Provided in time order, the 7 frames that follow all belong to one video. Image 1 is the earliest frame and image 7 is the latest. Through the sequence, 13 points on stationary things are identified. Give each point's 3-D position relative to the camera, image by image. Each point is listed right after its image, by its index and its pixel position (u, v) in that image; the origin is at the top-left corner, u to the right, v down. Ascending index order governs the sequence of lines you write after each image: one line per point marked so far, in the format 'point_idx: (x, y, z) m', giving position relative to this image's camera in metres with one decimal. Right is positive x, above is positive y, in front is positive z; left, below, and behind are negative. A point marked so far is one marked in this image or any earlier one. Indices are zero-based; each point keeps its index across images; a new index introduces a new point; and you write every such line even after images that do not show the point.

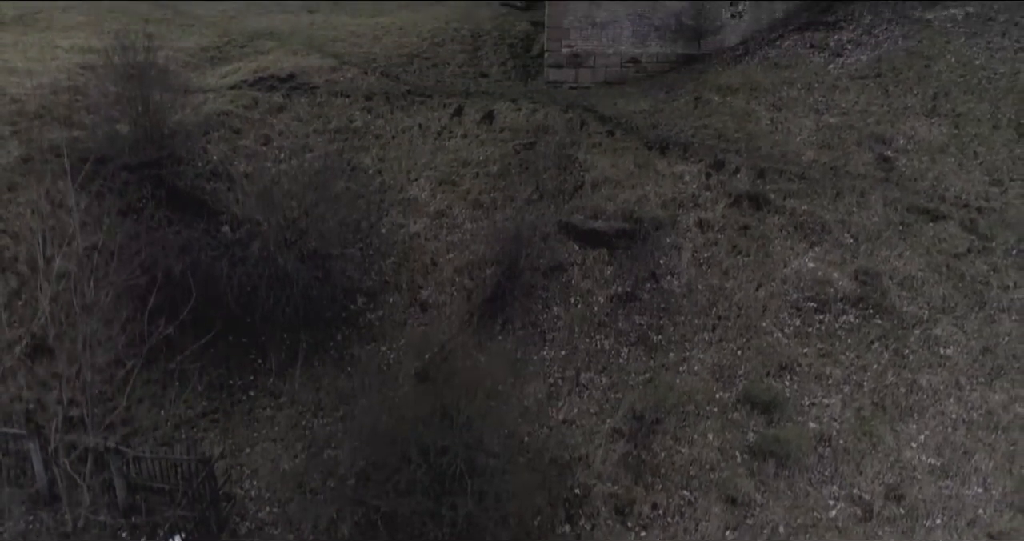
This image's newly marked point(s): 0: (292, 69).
0: (-2.5, +2.2, +12.1) m
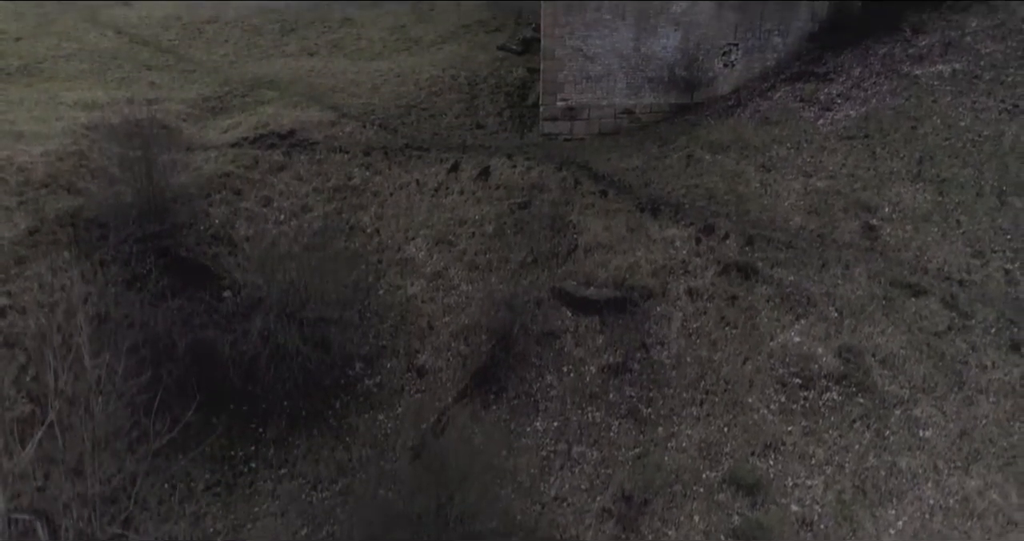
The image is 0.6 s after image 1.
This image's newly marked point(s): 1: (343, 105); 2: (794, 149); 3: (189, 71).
0: (-2.5, +1.6, +12.4) m
1: (-2.1, +2.0, +13.2) m
2: (+2.9, +1.3, +11.3) m
3: (-4.3, +2.7, +14.5) m
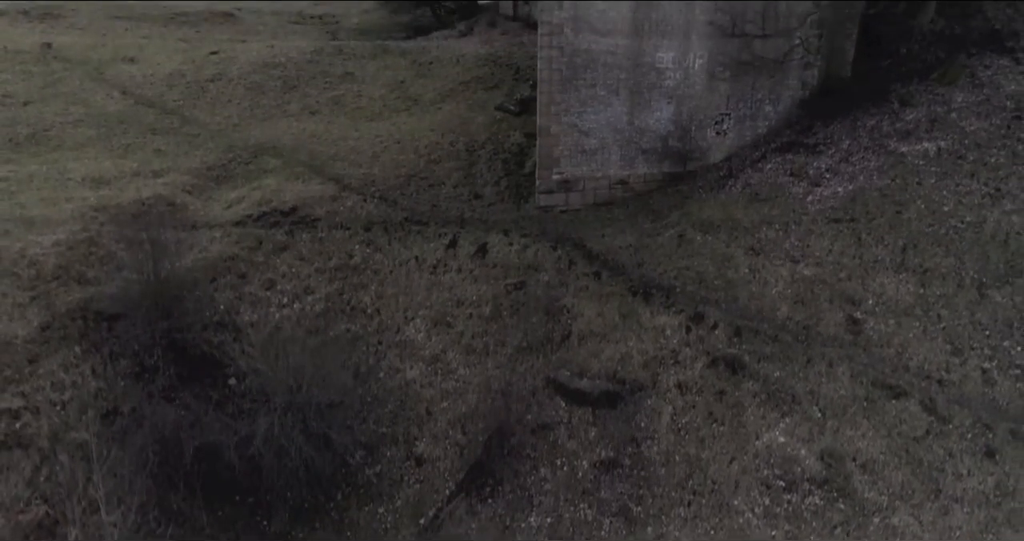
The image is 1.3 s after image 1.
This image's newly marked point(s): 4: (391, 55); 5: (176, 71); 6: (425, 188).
0: (-2.6, +0.8, +12.7) m
1: (-2.1, +1.2, +13.6) m
2: (+2.9, +0.4, +11.6) m
3: (-4.4, +1.8, +14.9) m
4: (-2.2, +3.8, +19.4) m
5: (-5.3, +3.1, +17.2) m
6: (-1.1, +1.0, +13.5) m
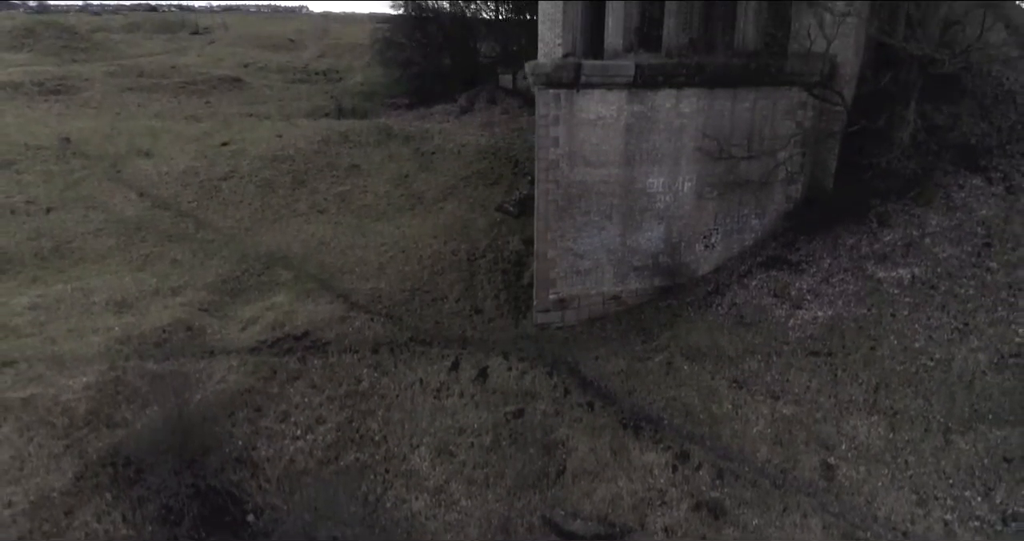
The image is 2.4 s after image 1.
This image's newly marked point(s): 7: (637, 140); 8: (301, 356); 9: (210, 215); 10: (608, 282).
0: (-2.6, -0.7, +13.5) m
1: (-2.1, -0.3, +14.3) m
2: (+2.9, -1.0, +12.4) m
3: (-4.4, +0.4, +15.6) m
4: (-2.2, +2.4, +20.1) m
5: (-5.3, +1.7, +18.0) m
6: (-1.1, -0.4, +14.3) m
7: (+1.6, +1.6, +13.6) m
8: (-2.5, -1.0, +12.9) m
9: (-4.6, +0.8, +16.6) m
10: (+1.3, -0.1, +14.2) m
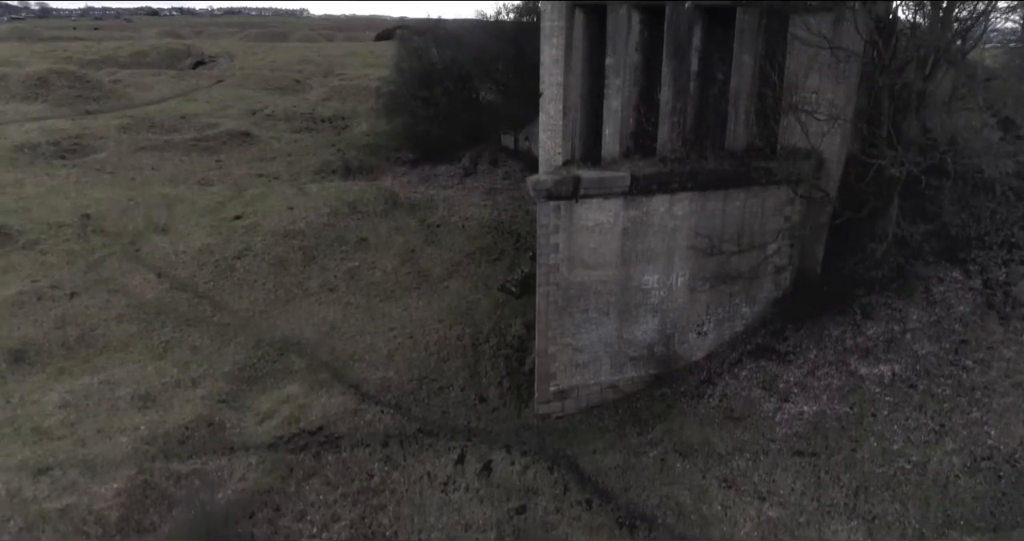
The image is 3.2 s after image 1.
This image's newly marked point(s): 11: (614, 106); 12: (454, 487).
0: (-2.5, -1.9, +14.3) m
1: (-2.1, -1.6, +15.1) m
2: (+2.9, -2.3, +13.1) m
3: (-4.3, -0.9, +16.4) m
4: (-2.2, +1.1, +20.9) m
5: (-5.3, +0.4, +18.8) m
6: (-1.1, -1.7, +15.1) m
7: (+1.6, +0.4, +14.3) m
8: (-2.5, -2.3, +13.7) m
9: (-4.6, -0.4, +17.3) m
10: (+1.3, -1.4, +15.0) m
11: (+1.3, +2.2, +14.2) m
12: (-0.7, -2.7, +13.5) m
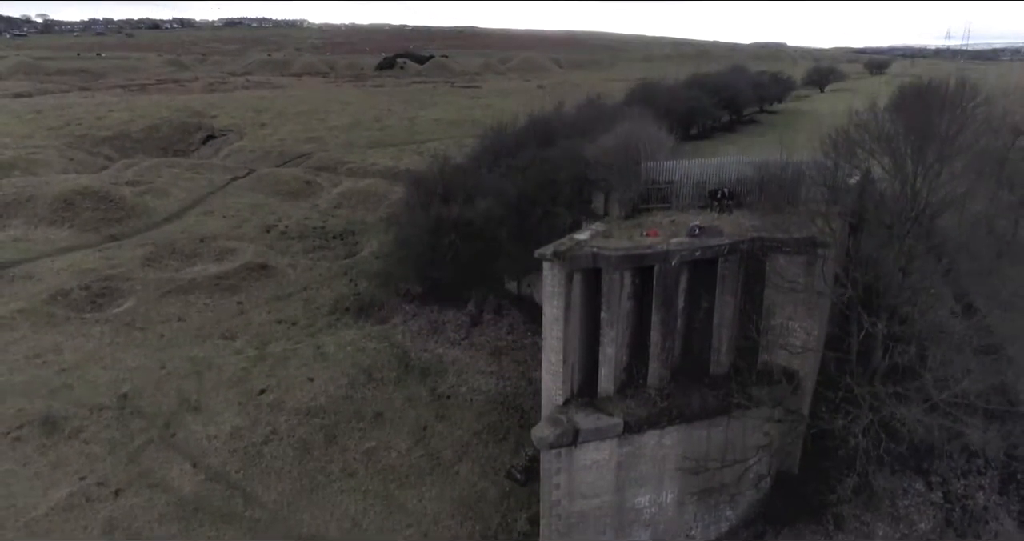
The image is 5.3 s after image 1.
0: (-2.4, -5.3, +15.9) m
1: (-2.0, -4.9, +16.8) m
2: (+3.0, -5.6, +14.8) m
3: (-4.2, -4.3, +18.1) m
4: (-2.1, -2.2, +22.5) m
5: (-5.2, -2.9, +20.4) m
6: (-1.0, -5.1, +16.7) m
7: (+1.7, -3.0, +16.0) m
8: (-2.4, -5.6, +15.3) m
9: (-4.5, -3.8, +19.0) m
10: (+1.4, -4.8, +16.7) m
11: (+1.4, -1.2, +15.8) m
12: (-0.6, -6.1, +15.1) m
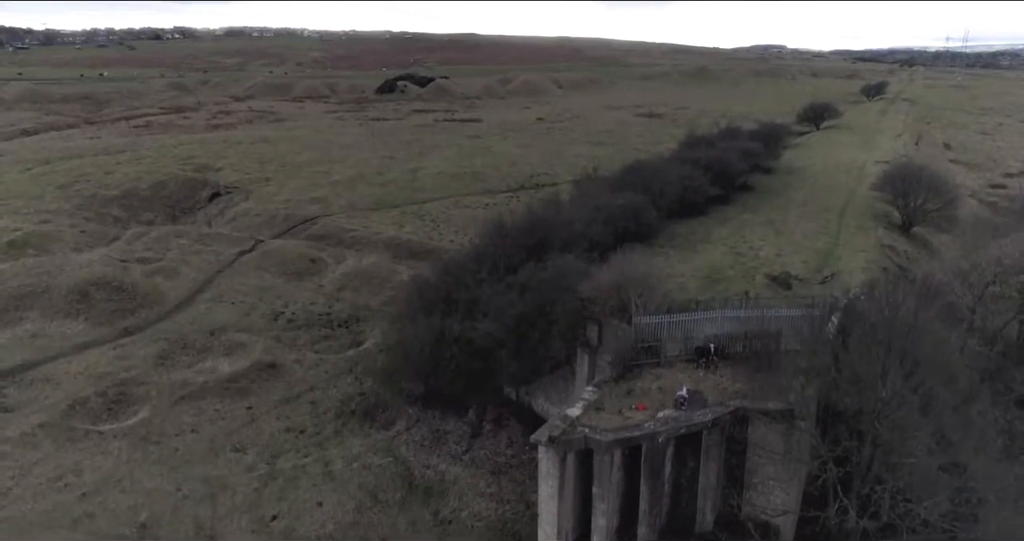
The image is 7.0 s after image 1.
0: (-2.5, -8.1, +17.1) m
1: (-2.0, -7.7, +17.9) m
2: (+3.0, -8.4, +15.9) m
3: (-4.3, -7.0, +19.2) m
4: (-2.1, -5.0, +23.7) m
5: (-5.2, -5.7, +21.6) m
6: (-1.0, -7.8, +17.9) m
7: (+1.6, -5.7, +17.1) m
8: (-2.4, -8.4, +16.5) m
9: (-4.5, -6.6, +20.1) m
10: (+1.4, -7.5, +17.8) m
11: (+1.4, -4.0, +17.0) m
12: (-0.6, -8.8, +16.3) m
